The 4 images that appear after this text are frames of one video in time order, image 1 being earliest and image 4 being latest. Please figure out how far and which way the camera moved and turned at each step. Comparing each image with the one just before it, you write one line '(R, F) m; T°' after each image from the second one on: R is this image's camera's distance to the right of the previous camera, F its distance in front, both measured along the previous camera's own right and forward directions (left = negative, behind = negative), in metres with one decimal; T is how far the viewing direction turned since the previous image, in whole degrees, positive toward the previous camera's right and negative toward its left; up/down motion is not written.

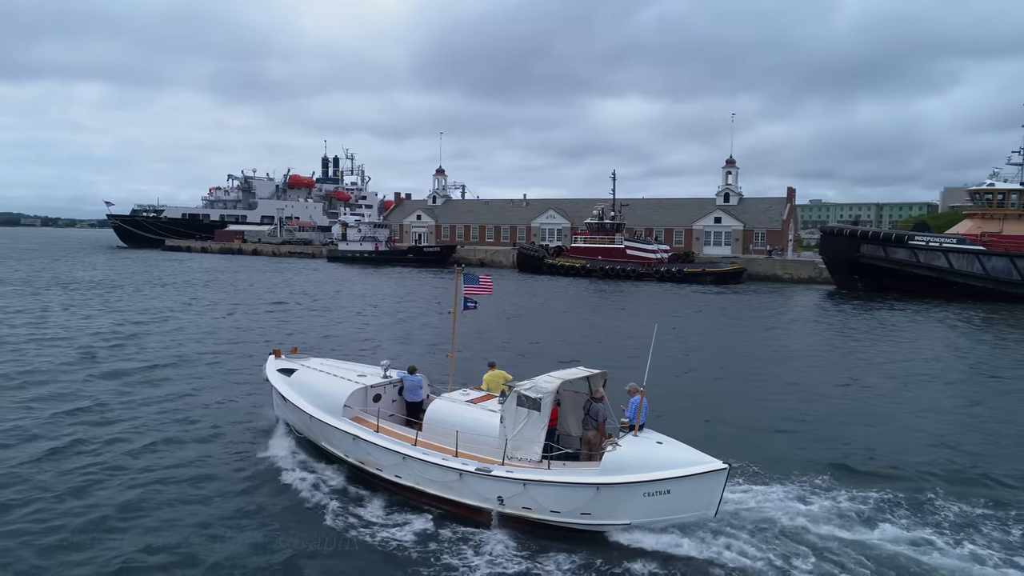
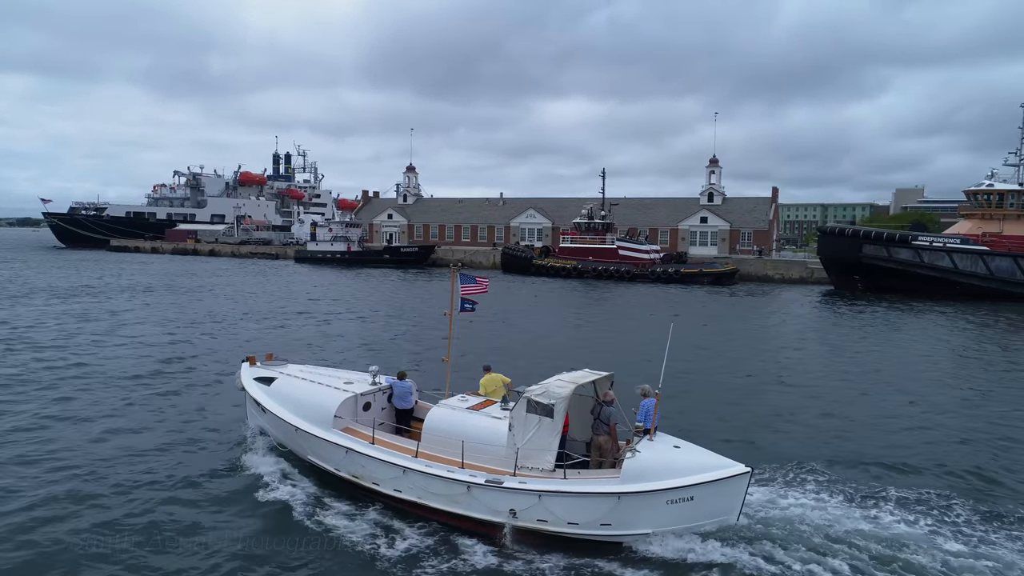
(-1.0, +0.7) m; +4°
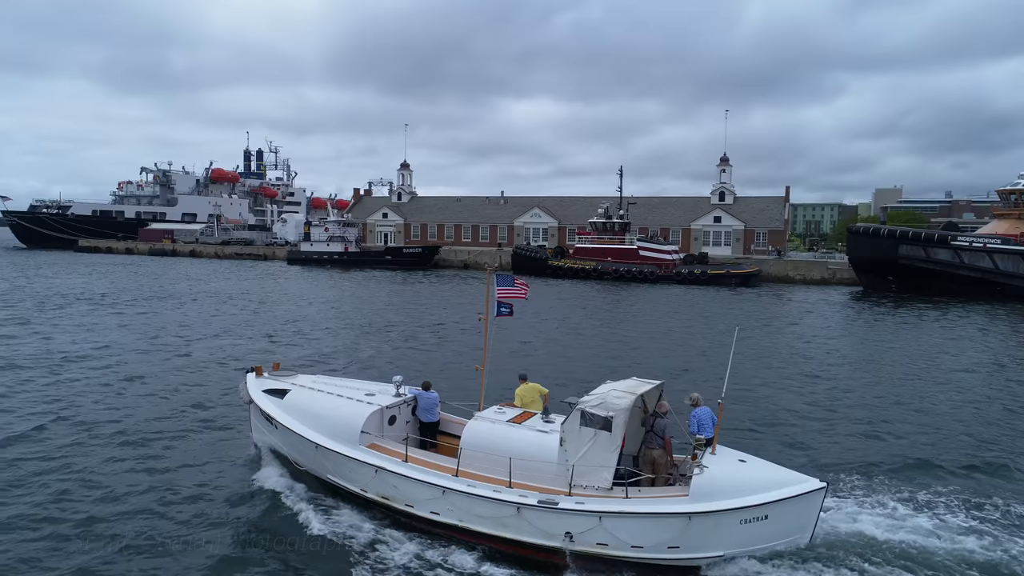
(-1.3, +0.7) m; +3°
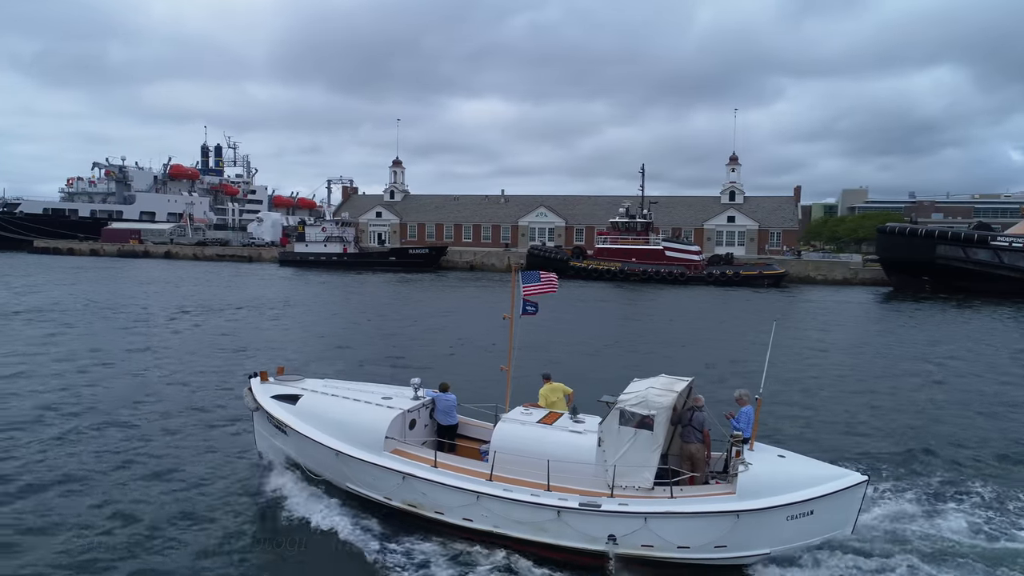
(-1.7, +0.7) m; +4°
